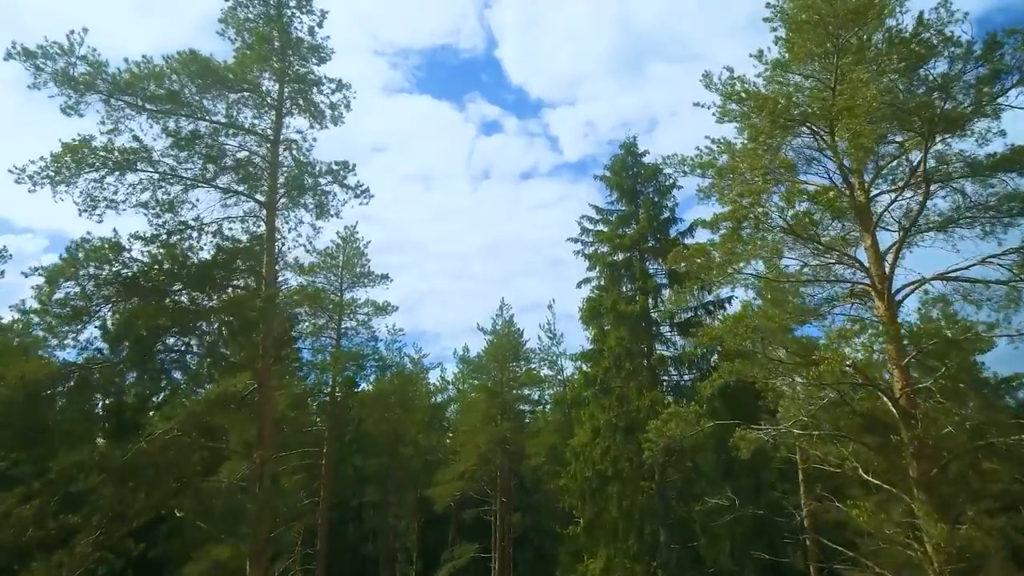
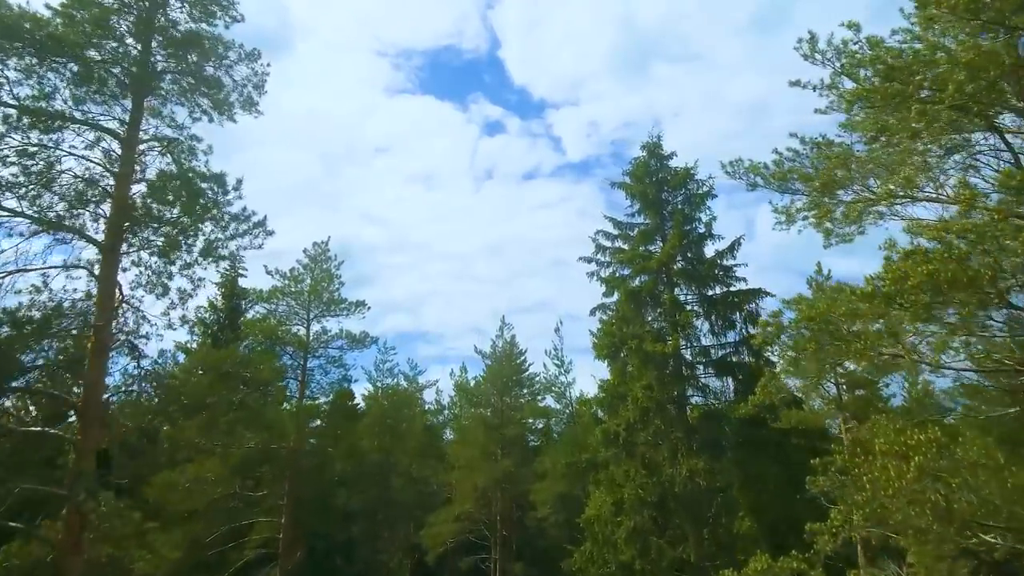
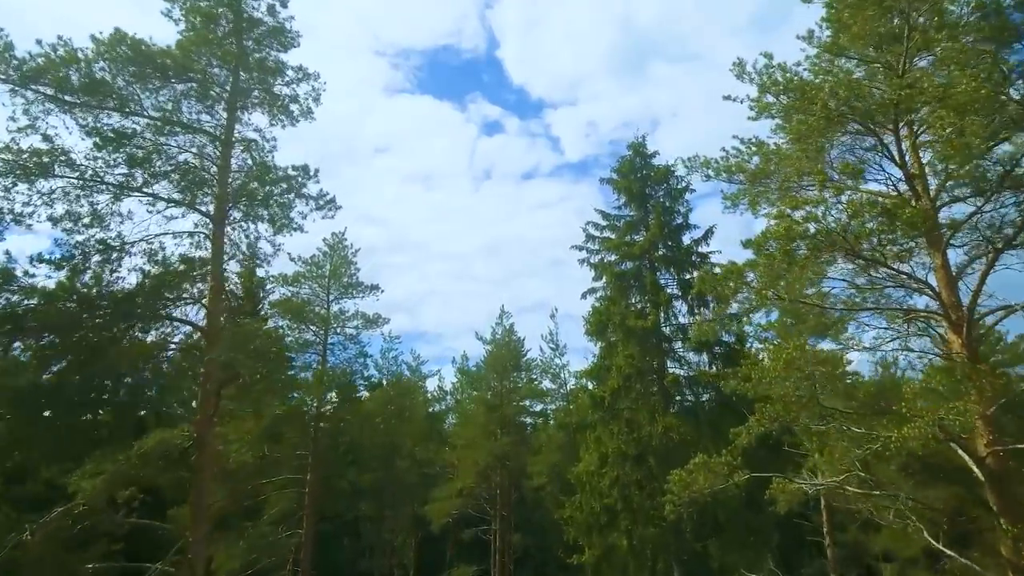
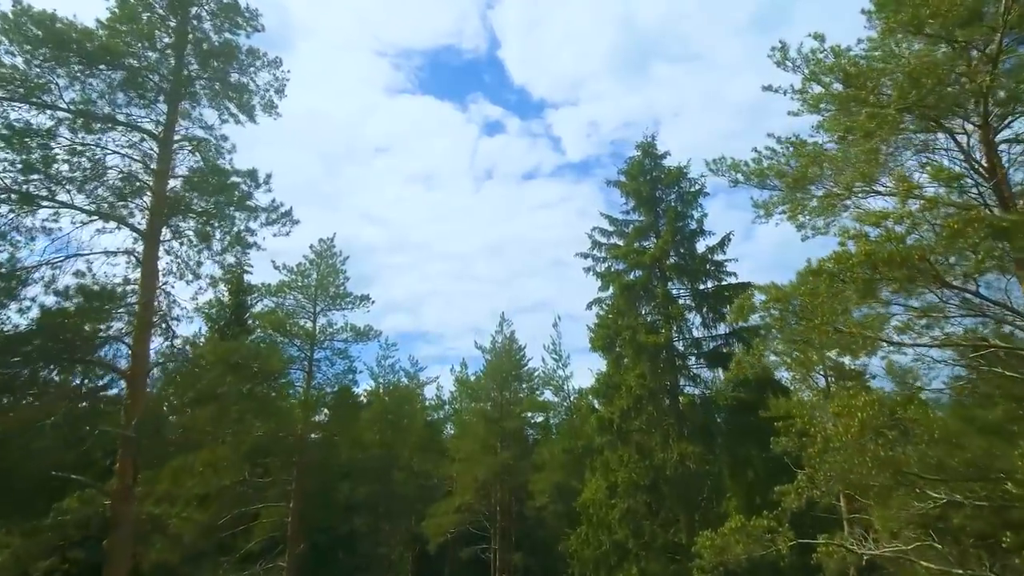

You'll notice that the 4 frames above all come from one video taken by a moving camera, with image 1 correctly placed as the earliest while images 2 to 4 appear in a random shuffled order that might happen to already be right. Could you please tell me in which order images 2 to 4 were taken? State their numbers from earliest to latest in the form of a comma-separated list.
3, 4, 2
